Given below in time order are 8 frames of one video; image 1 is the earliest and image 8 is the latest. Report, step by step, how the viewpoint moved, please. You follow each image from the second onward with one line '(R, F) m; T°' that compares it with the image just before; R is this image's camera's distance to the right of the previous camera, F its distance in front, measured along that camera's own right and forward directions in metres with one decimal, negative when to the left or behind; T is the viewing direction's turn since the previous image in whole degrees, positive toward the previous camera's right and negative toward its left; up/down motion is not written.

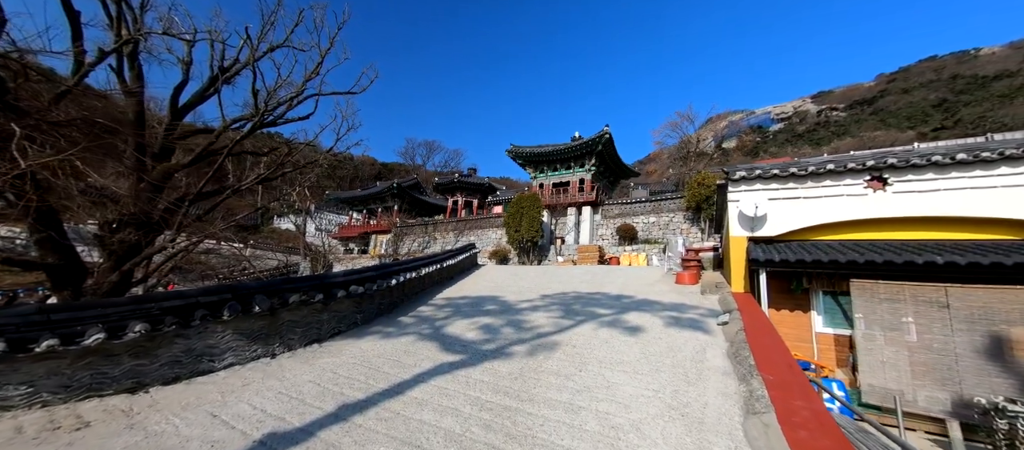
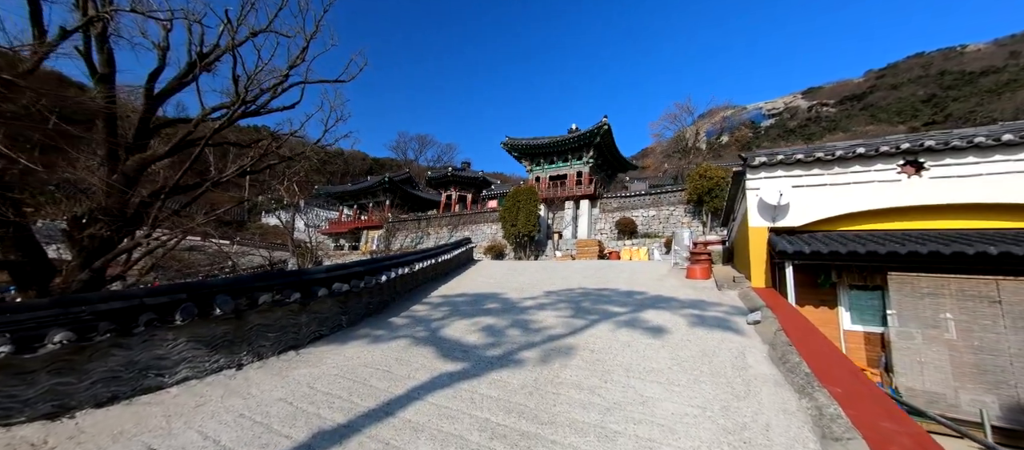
(-0.1, +0.4) m; +1°
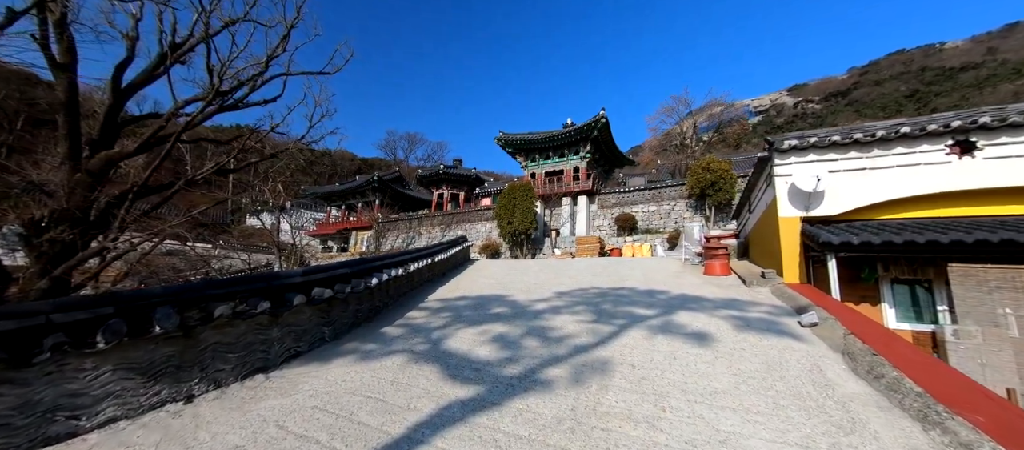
(-0.2, +0.5) m; +2°
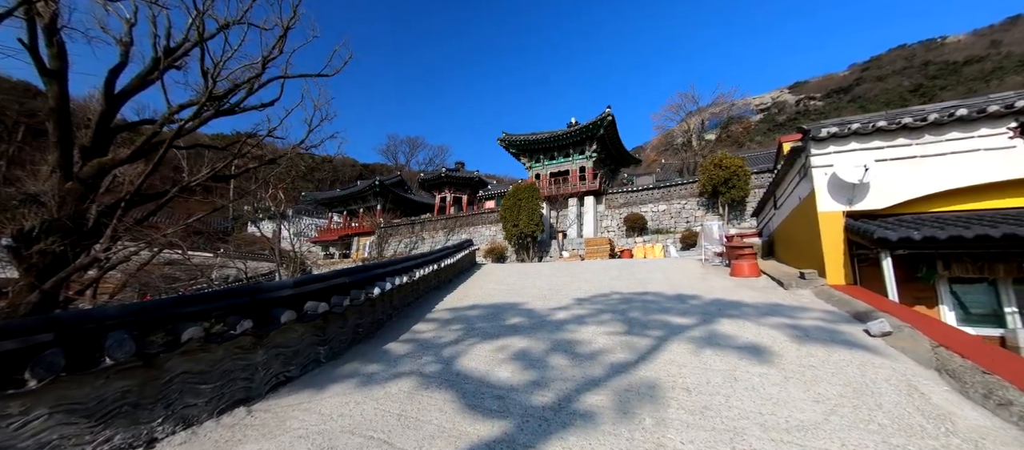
(-0.1, +0.4) m; 0°
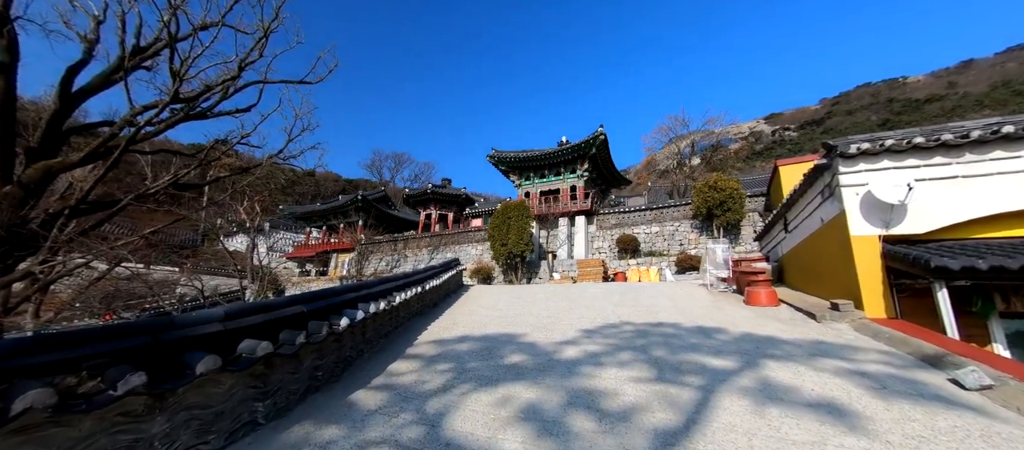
(-0.1, +0.5) m; +2°
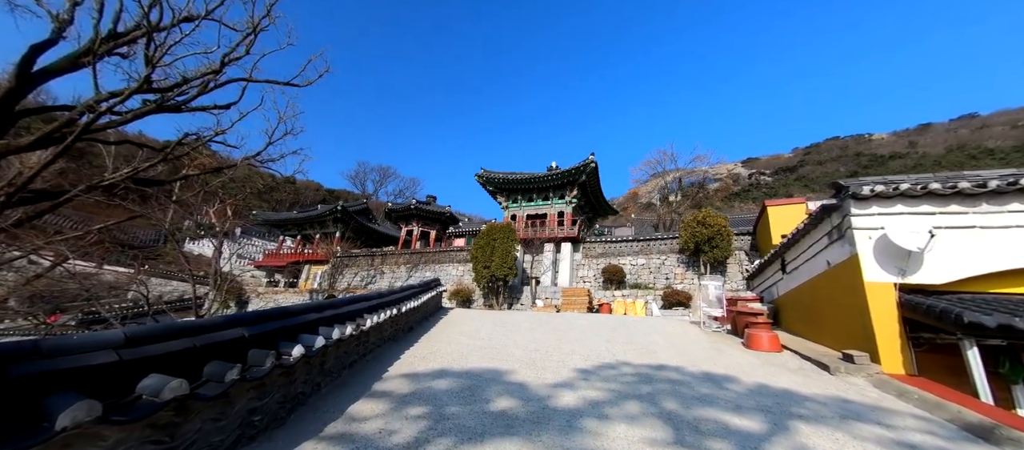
(-0.1, +0.4) m; +3°
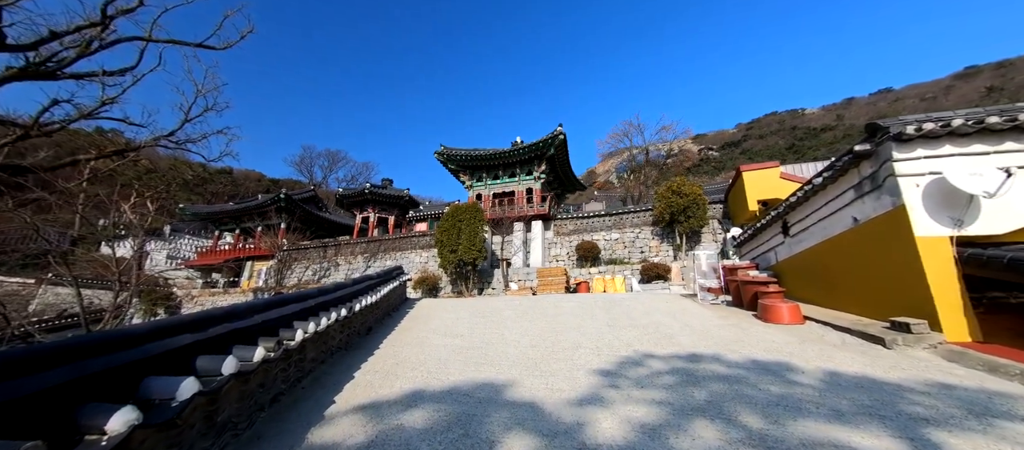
(-0.2, +0.9) m; +6°
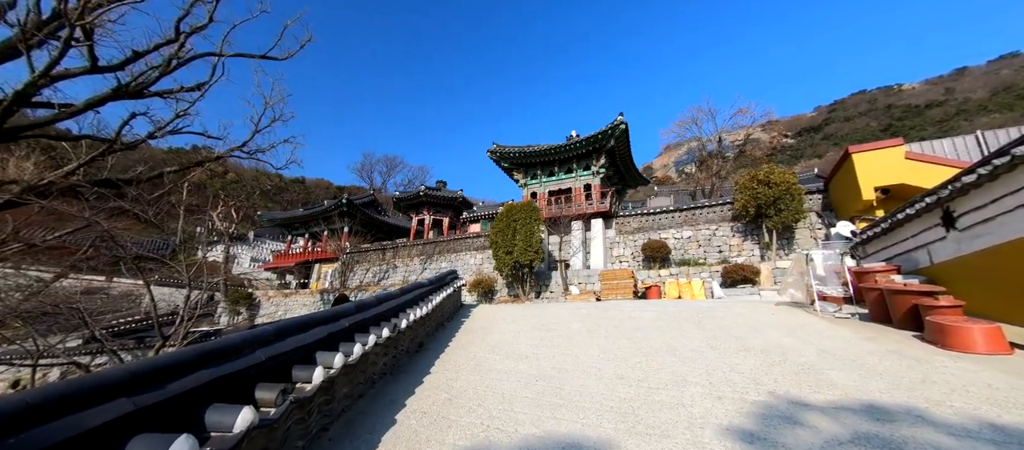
(-0.2, +0.6) m; -8°
